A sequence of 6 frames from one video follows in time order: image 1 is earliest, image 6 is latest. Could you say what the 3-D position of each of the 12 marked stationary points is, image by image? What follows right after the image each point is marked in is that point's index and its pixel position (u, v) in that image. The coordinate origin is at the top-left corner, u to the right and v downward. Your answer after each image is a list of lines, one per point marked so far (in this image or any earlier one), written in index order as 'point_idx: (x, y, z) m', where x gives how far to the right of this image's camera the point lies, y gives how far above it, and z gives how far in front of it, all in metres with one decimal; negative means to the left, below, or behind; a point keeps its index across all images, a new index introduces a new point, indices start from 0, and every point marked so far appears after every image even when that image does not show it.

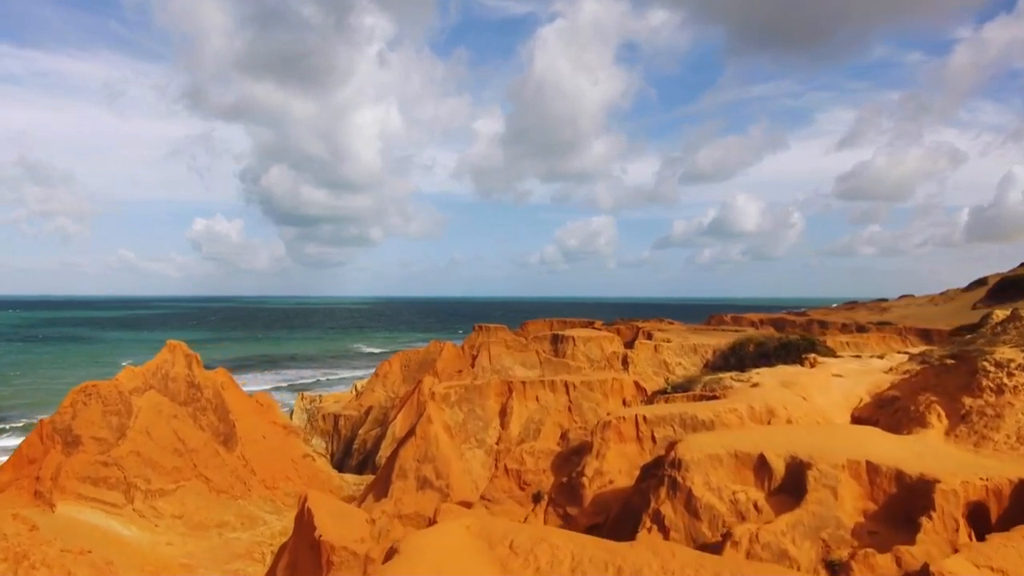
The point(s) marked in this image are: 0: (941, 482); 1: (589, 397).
0: (+5.2, -2.4, +7.7) m
1: (+1.9, -2.7, +15.6) m
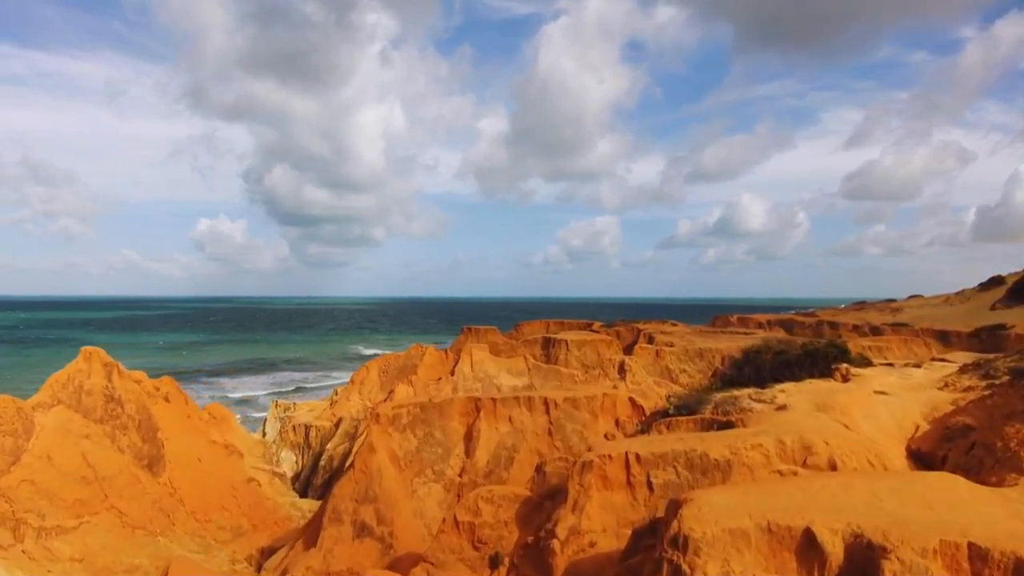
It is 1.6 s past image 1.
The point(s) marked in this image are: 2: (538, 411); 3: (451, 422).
0: (+4.5, -2.3, +4.9) m
1: (+1.2, -2.6, +12.8) m
2: (+0.5, -2.5, +12.8) m
3: (-1.2, -2.6, +12.6) m
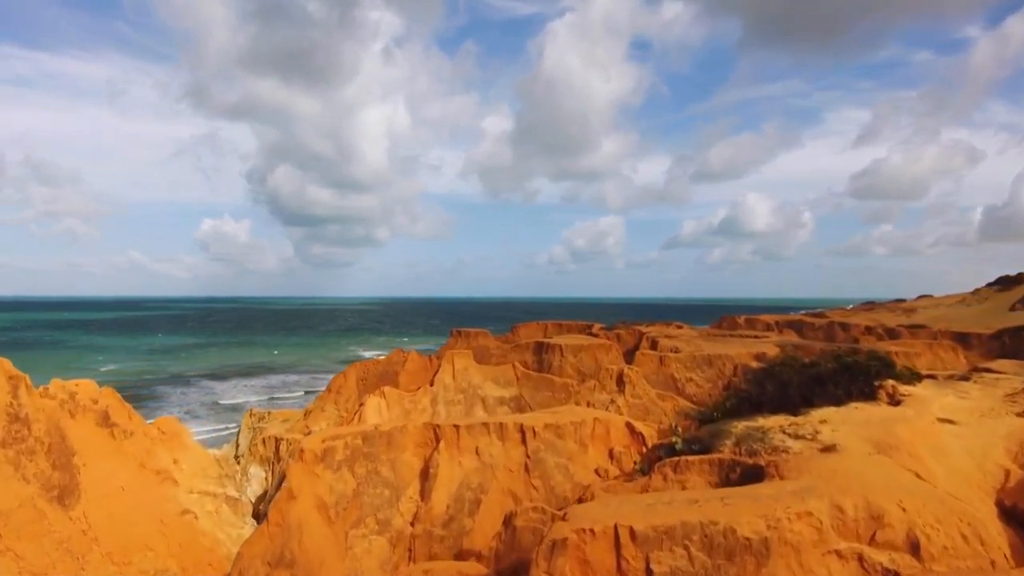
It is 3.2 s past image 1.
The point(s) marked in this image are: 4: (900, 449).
0: (+3.9, -2.3, +2.4) m
1: (+0.7, -2.6, +10.3) m
2: (0.0, -2.5, +10.3) m
3: (-1.7, -2.6, +10.1) m
4: (+4.6, -1.9, +7.6) m
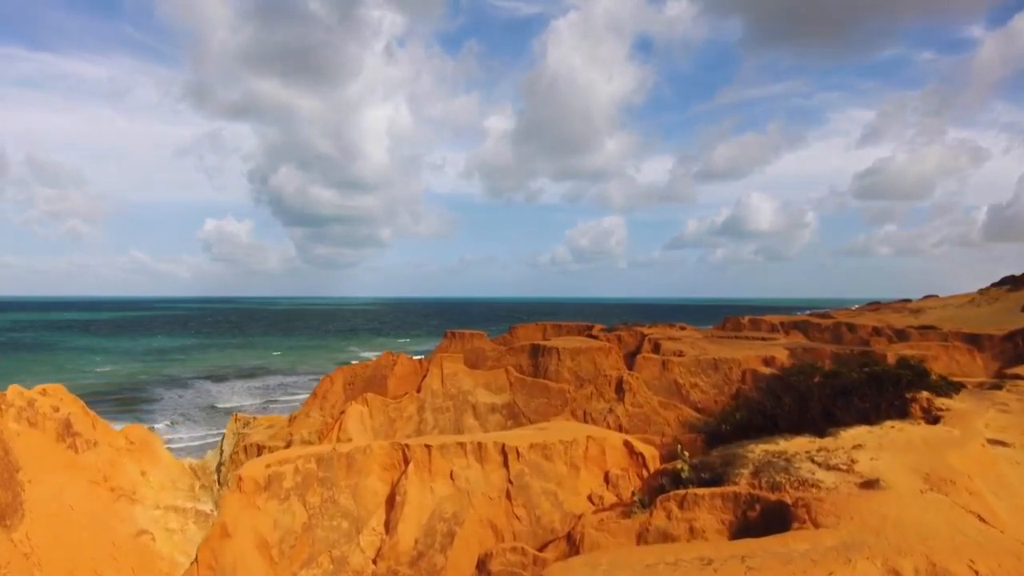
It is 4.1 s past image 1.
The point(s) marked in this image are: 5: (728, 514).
0: (+3.6, -2.3, +1.0) m
1: (+0.4, -2.6, +8.9) m
2: (-0.3, -2.4, +9.0) m
3: (-2.0, -2.6, +8.8) m
4: (+4.3, -1.9, +6.2) m
5: (+2.2, -2.2, +6.3) m
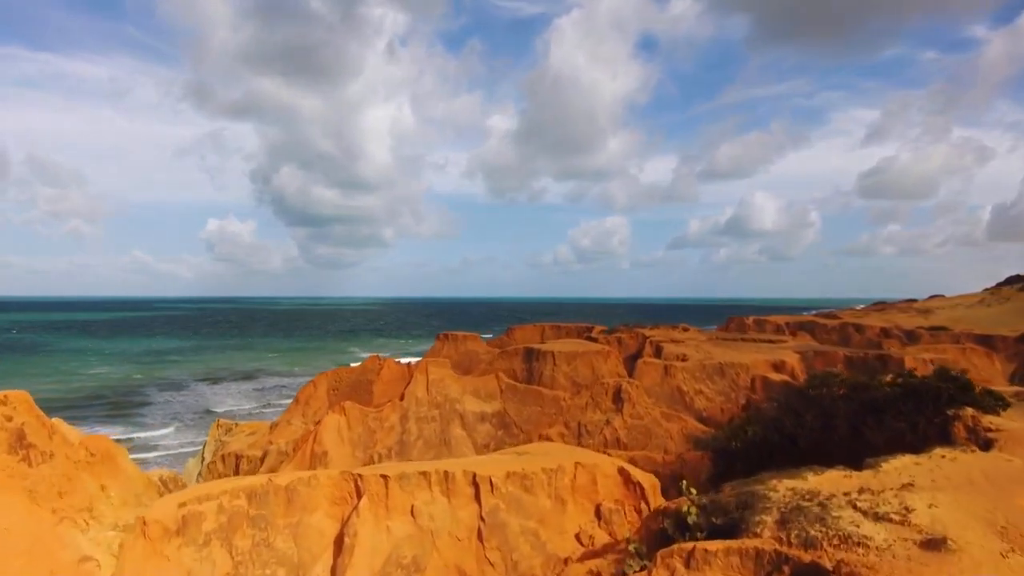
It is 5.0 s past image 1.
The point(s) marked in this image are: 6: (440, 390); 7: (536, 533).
0: (+3.3, -2.3, -0.4) m
1: (+0.1, -2.6, +7.5) m
2: (-0.6, -2.4, +7.6) m
3: (-2.3, -2.6, +7.4) m
4: (+4.0, -1.9, +4.8) m
5: (+1.9, -2.2, +4.9) m
6: (-2.1, -2.9, +18.5) m
7: (+0.3, -2.8, +7.4) m
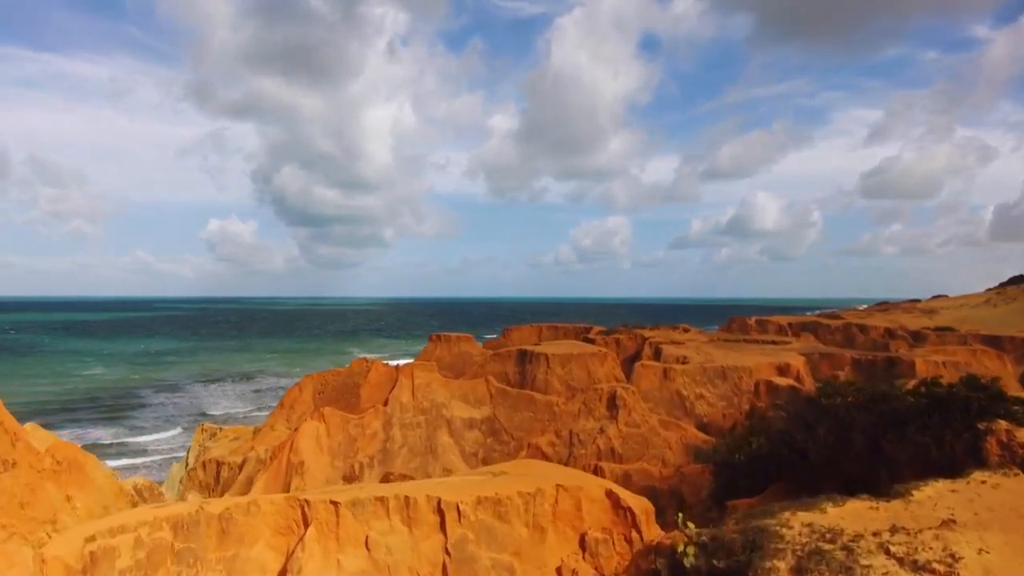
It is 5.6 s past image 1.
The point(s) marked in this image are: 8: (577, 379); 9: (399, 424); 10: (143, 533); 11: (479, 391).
0: (+3.0, -2.2, -1.4) m
1: (-0.2, -2.6, +6.5) m
2: (-0.9, -2.4, +6.6) m
3: (-2.6, -2.6, +6.4) m
4: (+3.7, -1.9, +3.8) m
5: (+1.6, -2.2, +3.9) m
6: (-2.3, -2.9, +17.6) m
7: (0.0, -2.8, +6.4) m
8: (+1.9, -2.7, +19.1) m
9: (-3.0, -3.6, +16.9) m
10: (-3.4, -2.3, +6.3) m
11: (-0.9, -2.8, +17.8) m
